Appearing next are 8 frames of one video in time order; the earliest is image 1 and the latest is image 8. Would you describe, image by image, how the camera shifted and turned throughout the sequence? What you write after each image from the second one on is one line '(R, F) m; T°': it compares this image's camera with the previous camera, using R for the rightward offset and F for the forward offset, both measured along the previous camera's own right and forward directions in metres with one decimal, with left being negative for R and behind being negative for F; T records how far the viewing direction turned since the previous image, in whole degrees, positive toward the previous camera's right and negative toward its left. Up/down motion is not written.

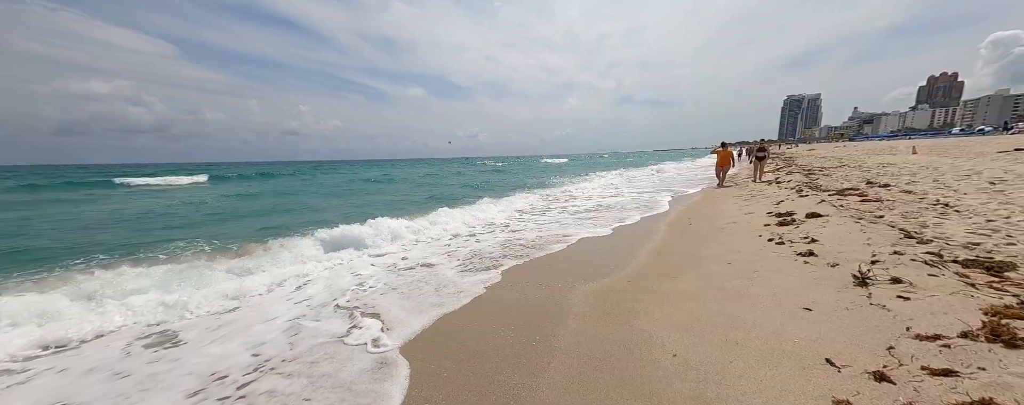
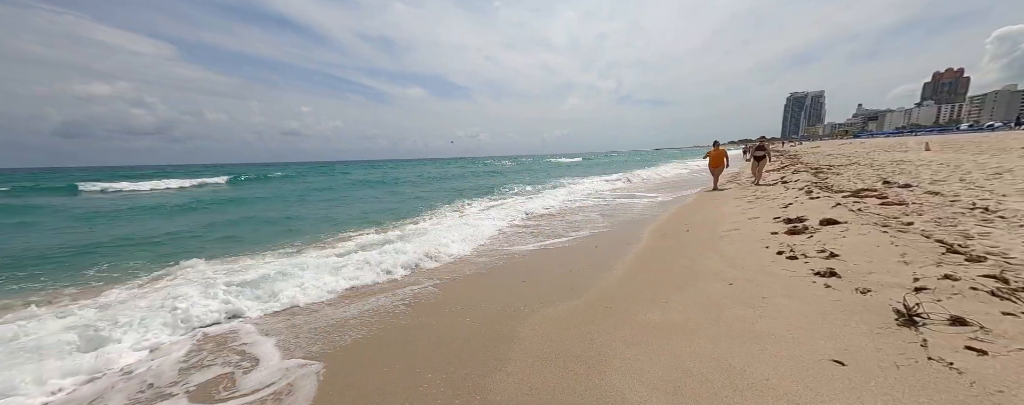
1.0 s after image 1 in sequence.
(+0.4, +0.6) m; 0°
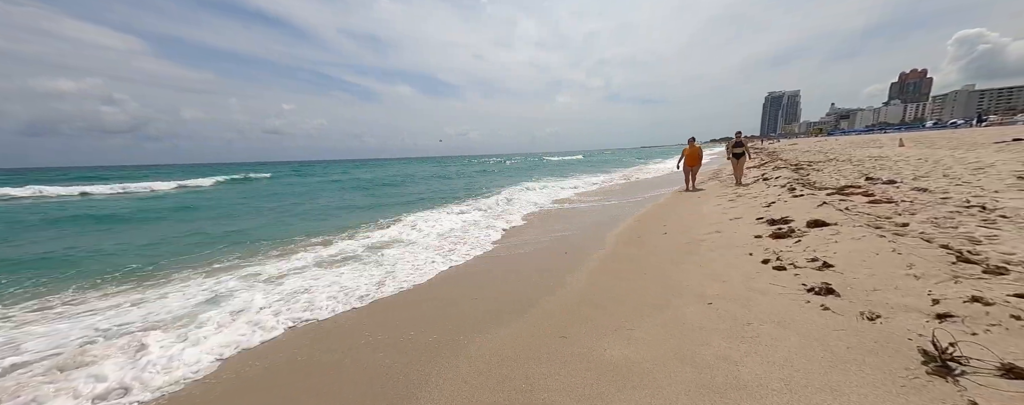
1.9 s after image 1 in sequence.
(+0.4, +0.6) m; +2°
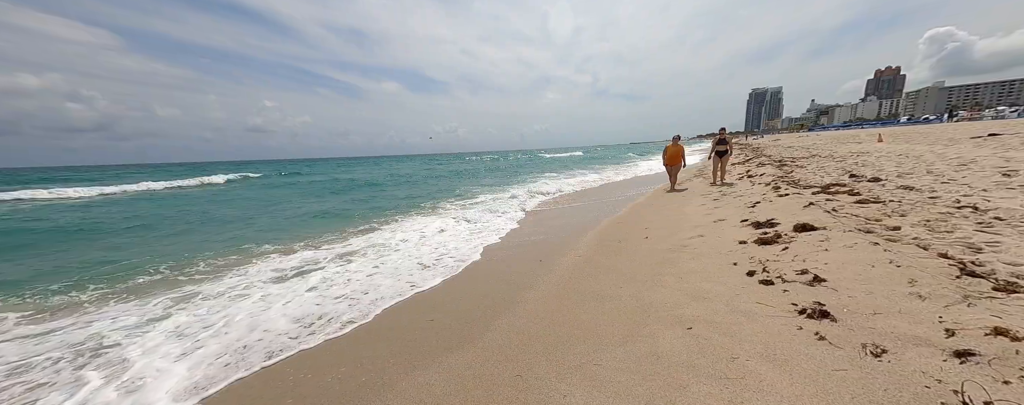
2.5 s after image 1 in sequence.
(+0.3, +0.4) m; +2°
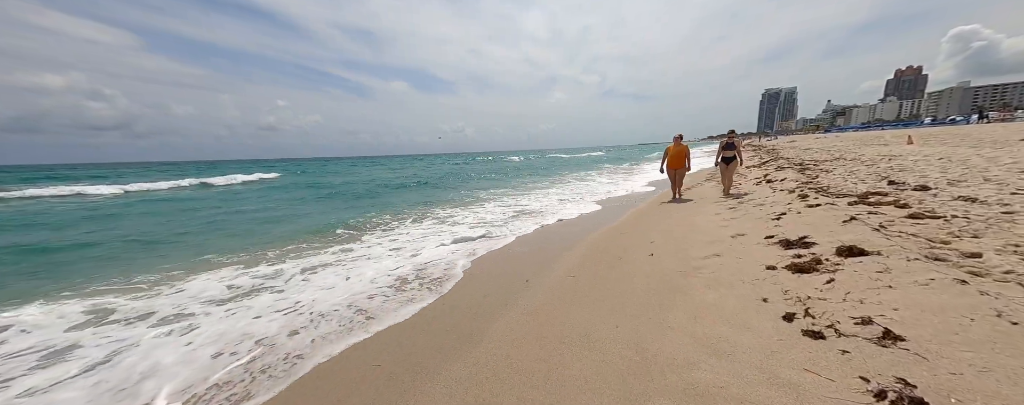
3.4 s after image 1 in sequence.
(+0.3, +0.6) m; -1°
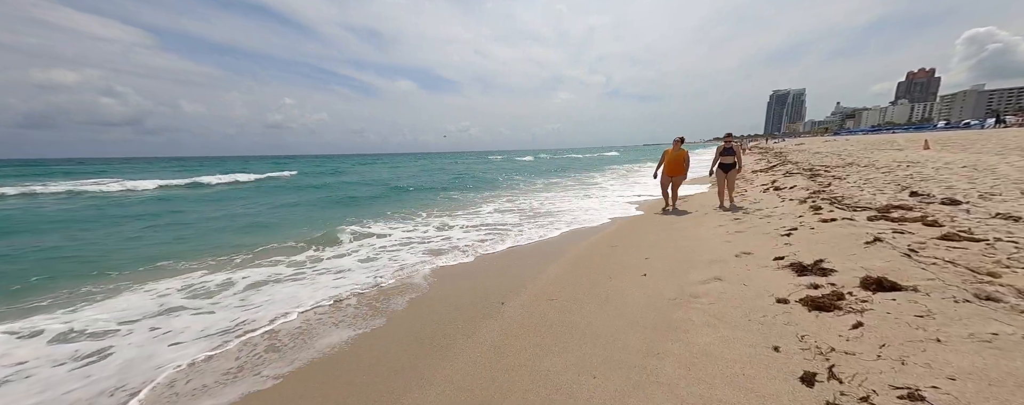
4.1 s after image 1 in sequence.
(+0.3, +0.4) m; -1°
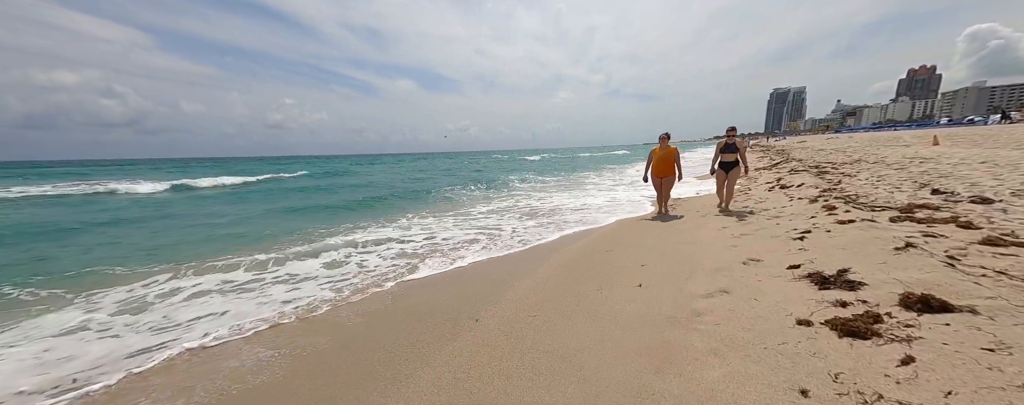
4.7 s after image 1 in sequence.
(+0.2, +0.4) m; 0°
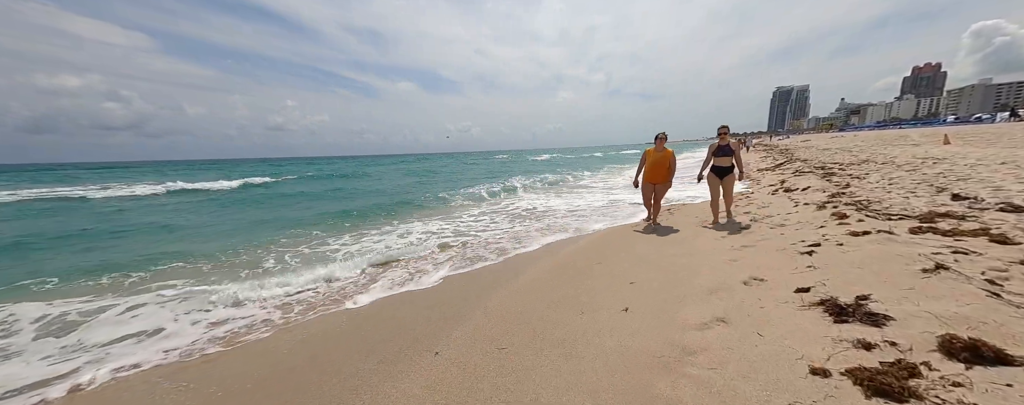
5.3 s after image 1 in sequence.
(+0.3, +0.4) m; 0°
